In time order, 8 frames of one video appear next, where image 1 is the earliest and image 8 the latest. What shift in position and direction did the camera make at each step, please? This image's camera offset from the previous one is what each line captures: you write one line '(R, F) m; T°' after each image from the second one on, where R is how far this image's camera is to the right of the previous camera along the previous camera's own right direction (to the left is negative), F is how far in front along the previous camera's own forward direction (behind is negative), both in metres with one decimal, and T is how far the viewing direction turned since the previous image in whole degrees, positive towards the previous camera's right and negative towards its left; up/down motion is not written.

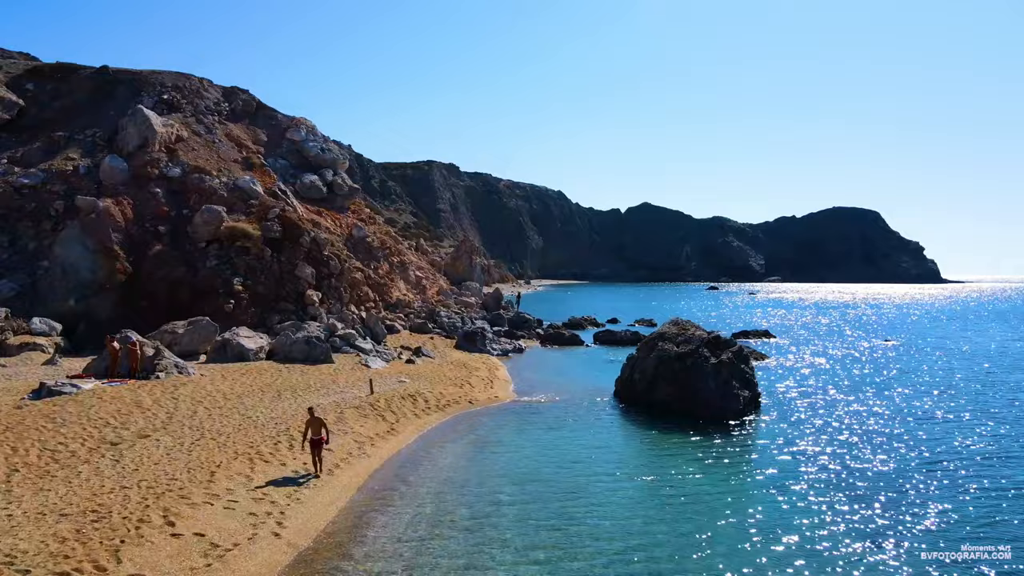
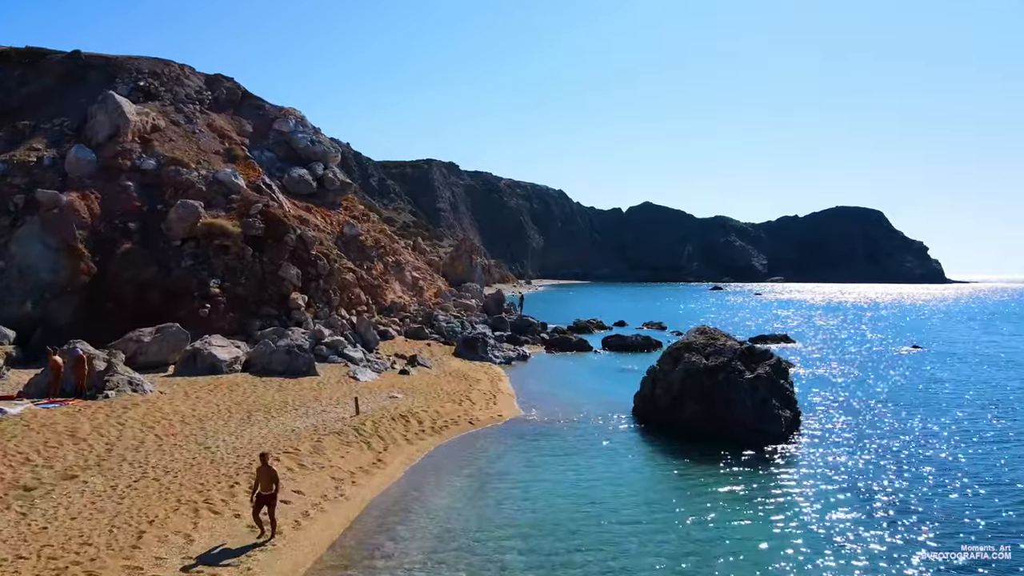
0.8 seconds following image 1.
(-0.2, +3.7) m; 0°
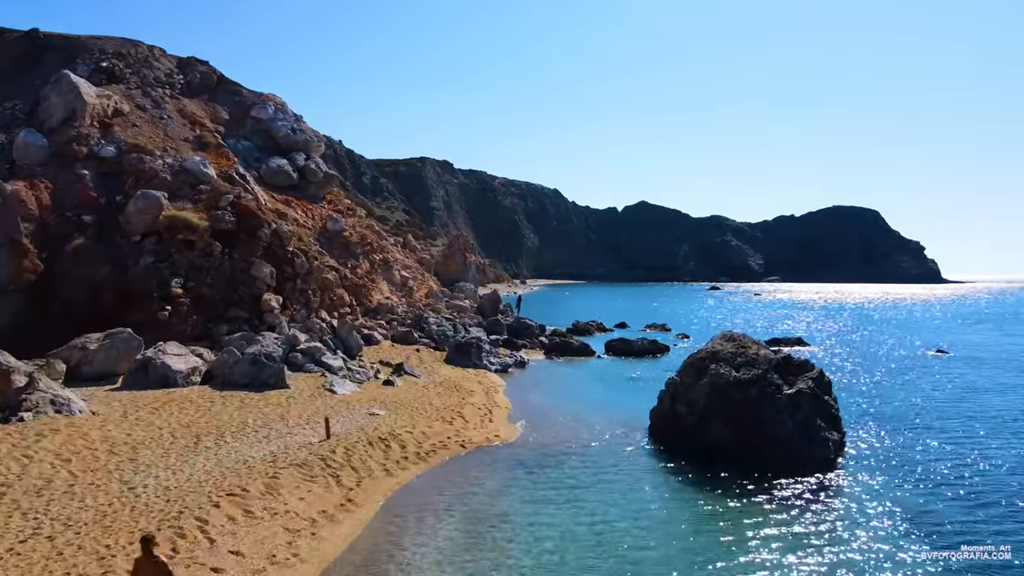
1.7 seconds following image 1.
(-0.1, +3.8) m; 0°
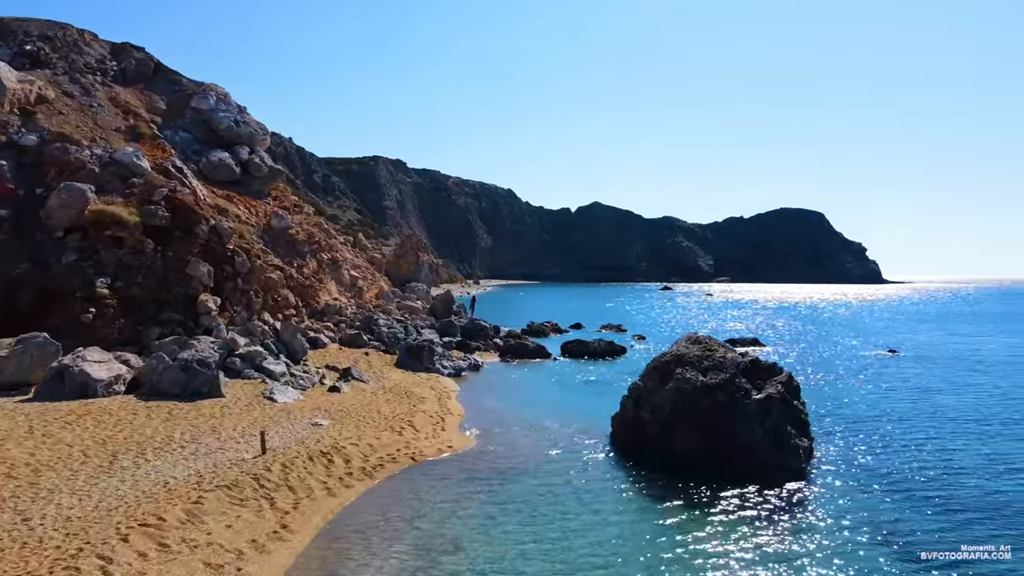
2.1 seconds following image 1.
(0.0, +1.5) m; +4°
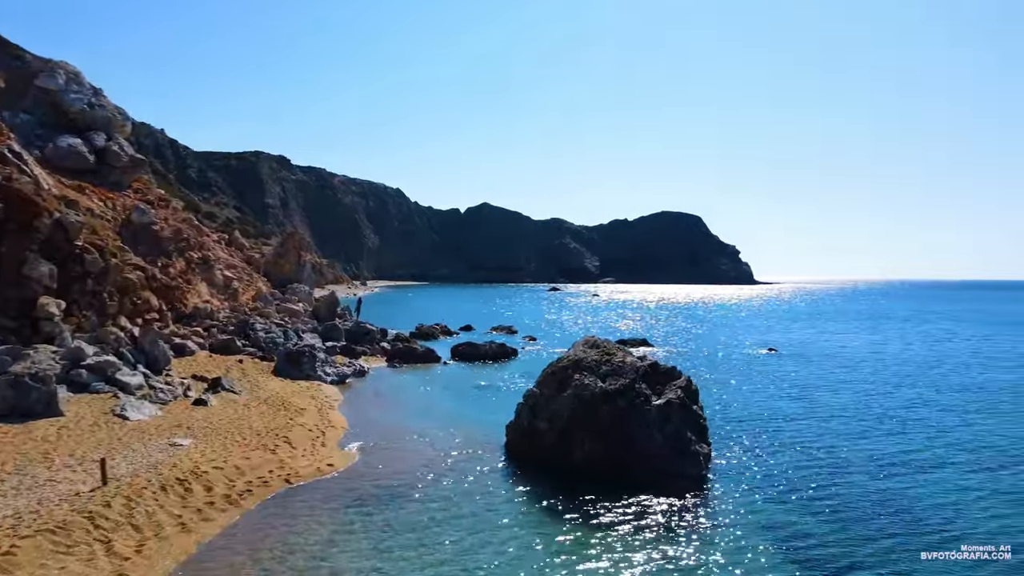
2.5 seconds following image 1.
(0.0, +1.6) m; +9°
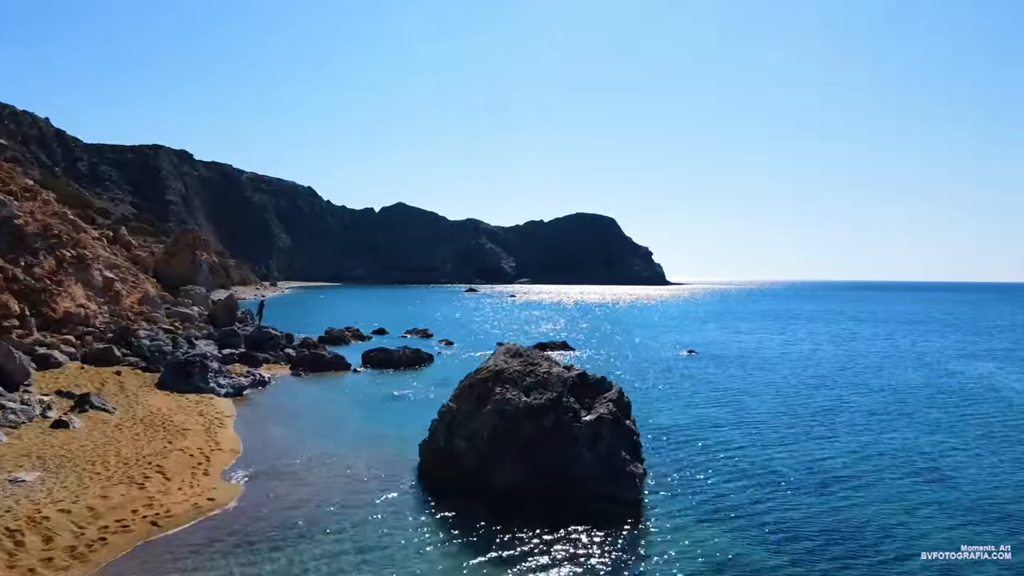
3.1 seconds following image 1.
(+0.1, +2.3) m; +7°
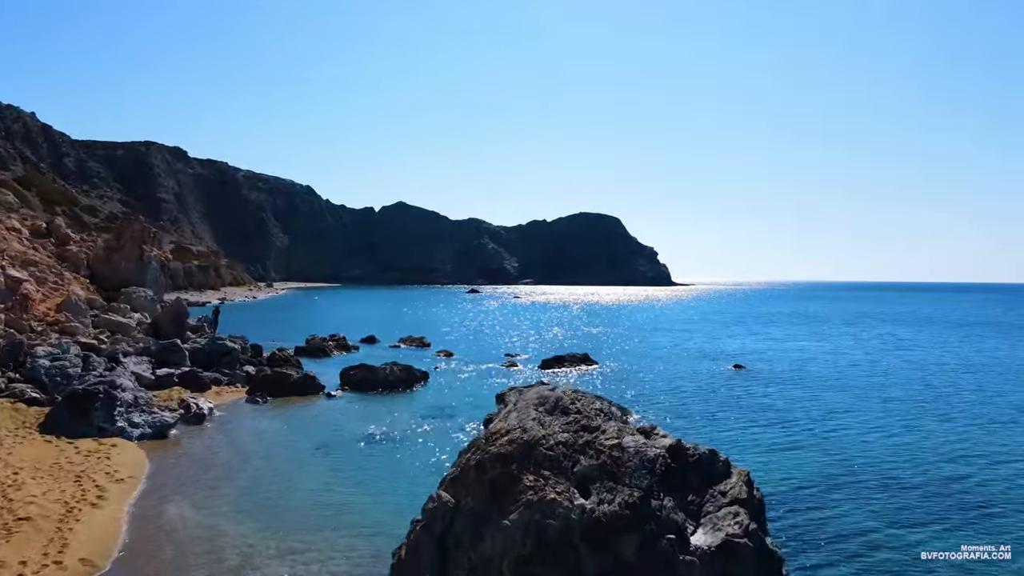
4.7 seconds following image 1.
(-0.6, +8.8) m; 0°
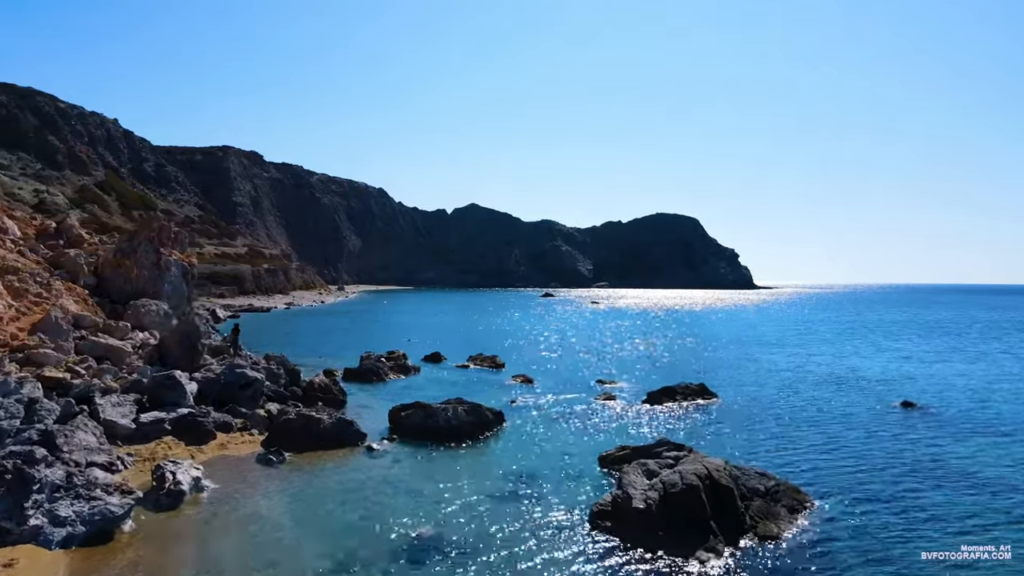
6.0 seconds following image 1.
(-1.2, +9.3) m; -6°
